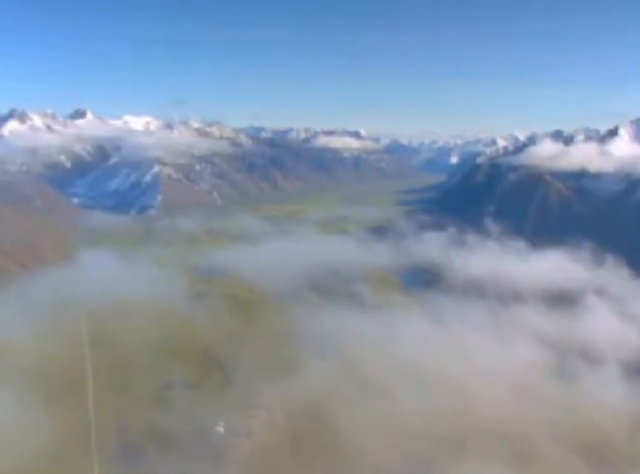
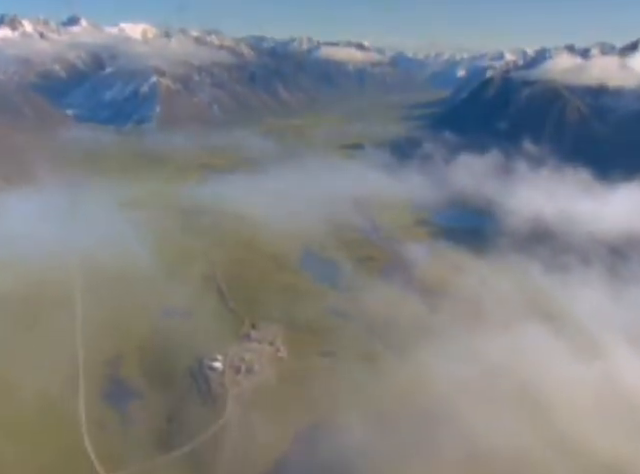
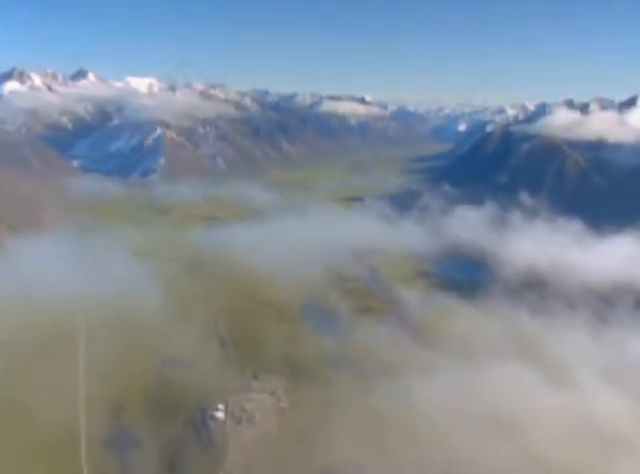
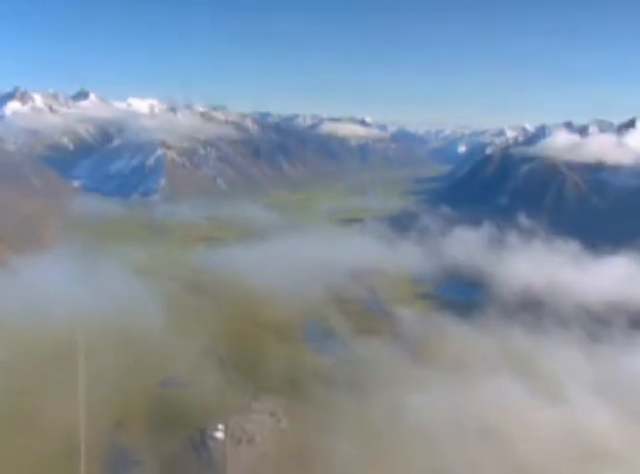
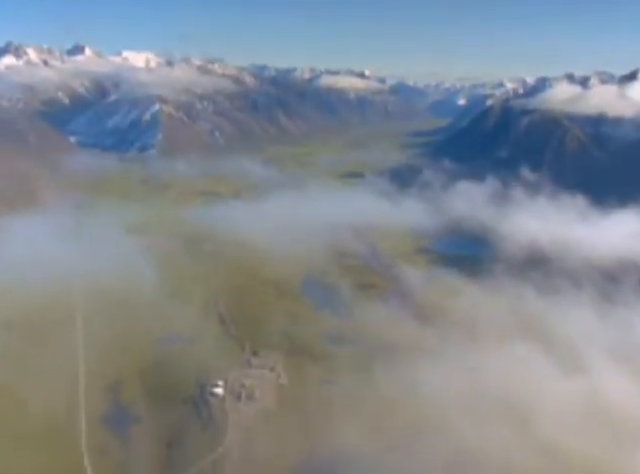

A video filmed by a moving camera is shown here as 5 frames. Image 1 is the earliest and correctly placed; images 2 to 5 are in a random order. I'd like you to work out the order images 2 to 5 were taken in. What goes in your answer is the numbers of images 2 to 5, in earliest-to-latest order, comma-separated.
4, 3, 5, 2
